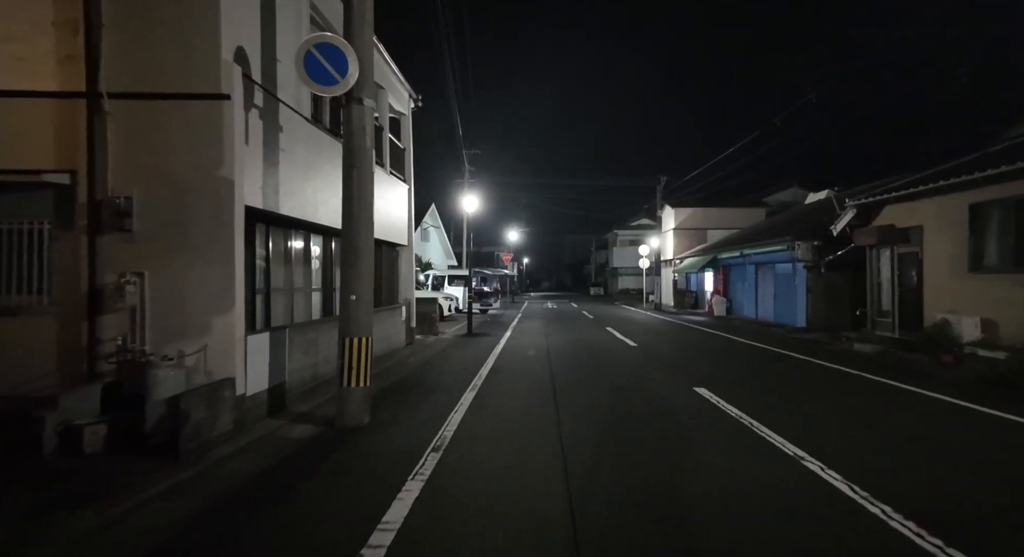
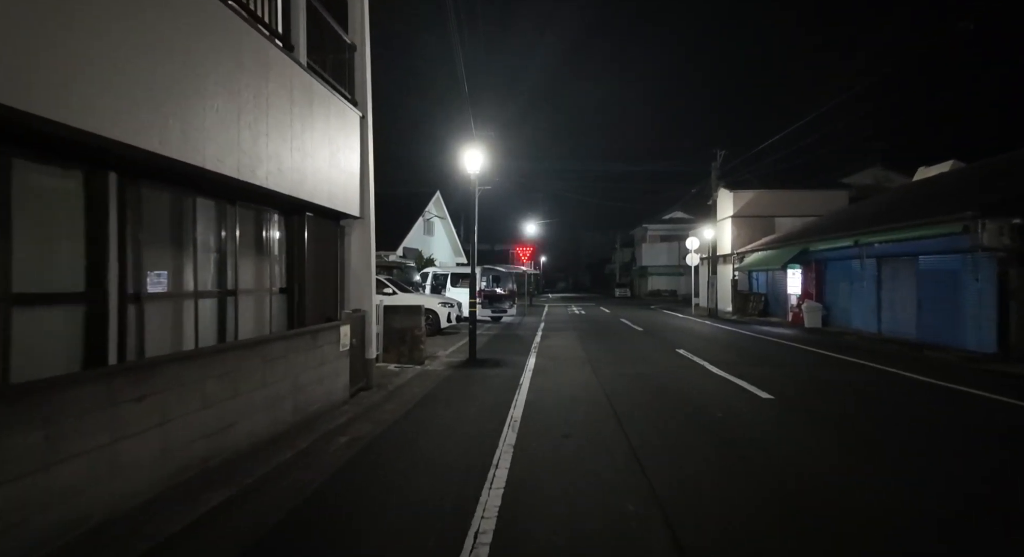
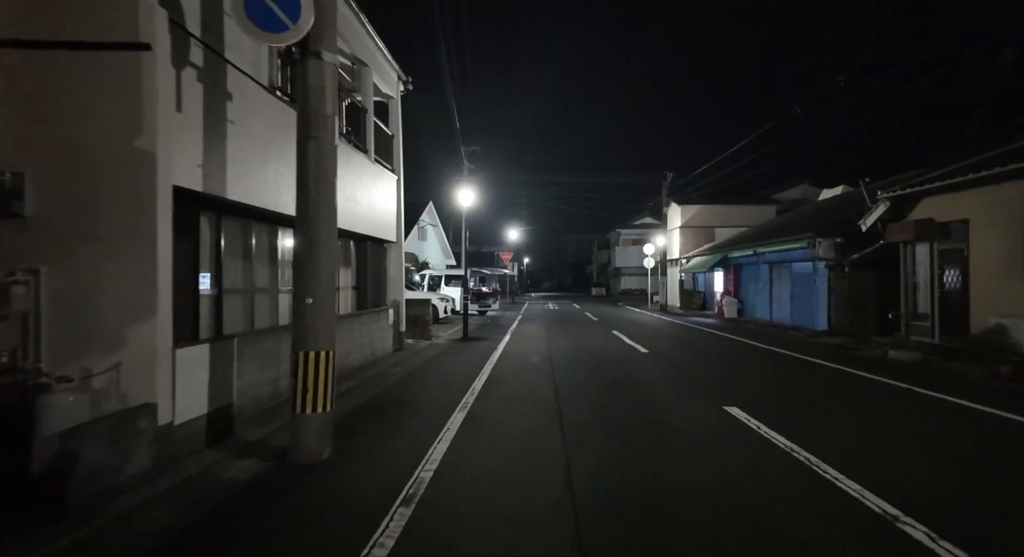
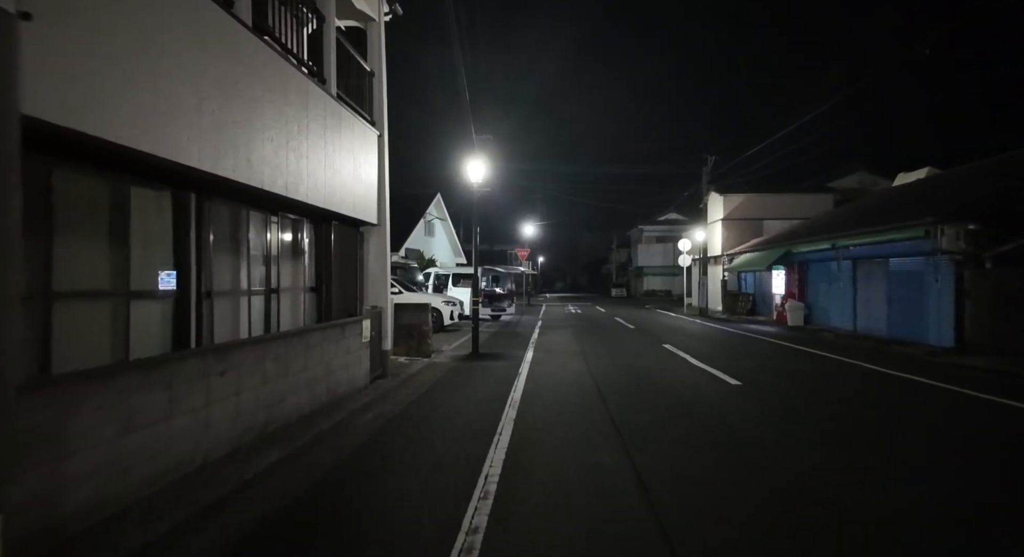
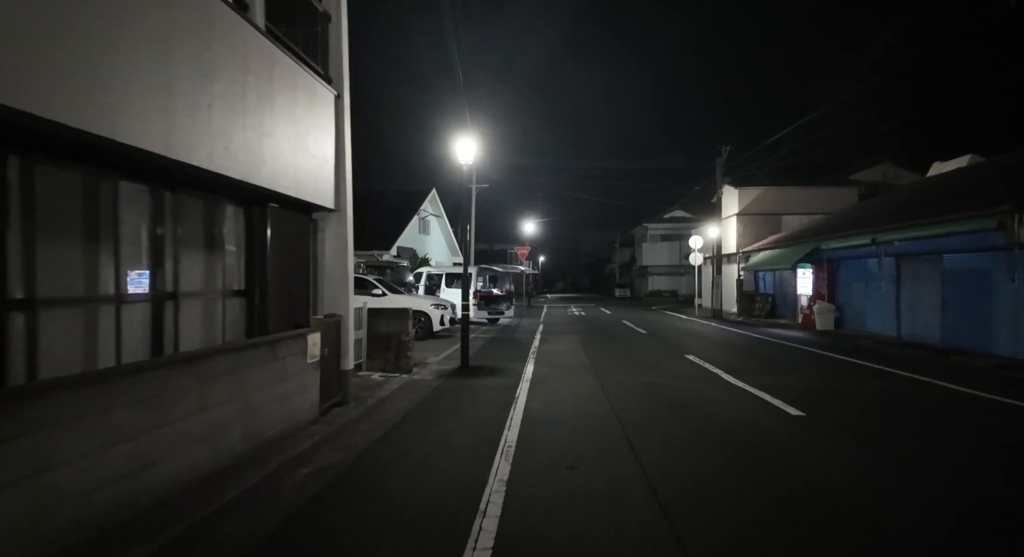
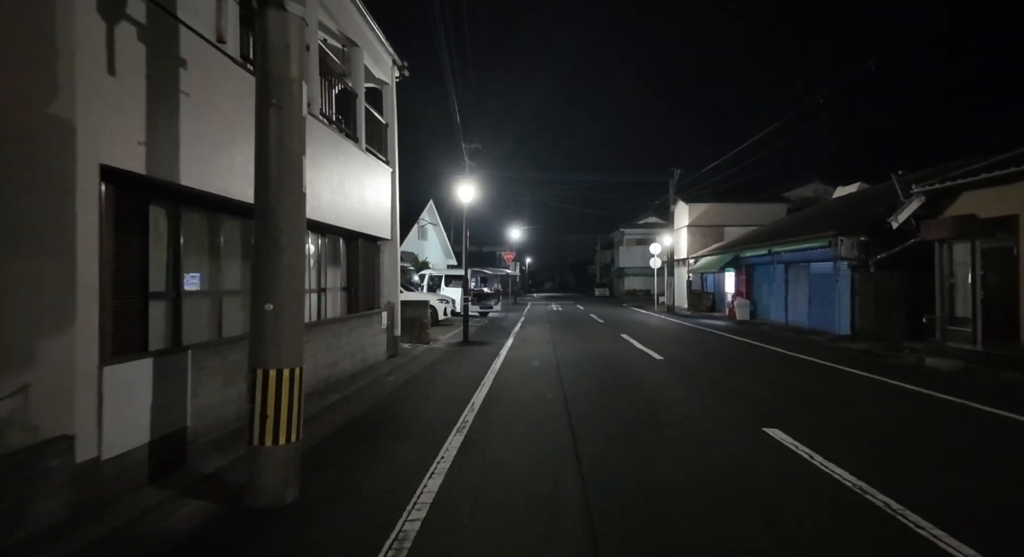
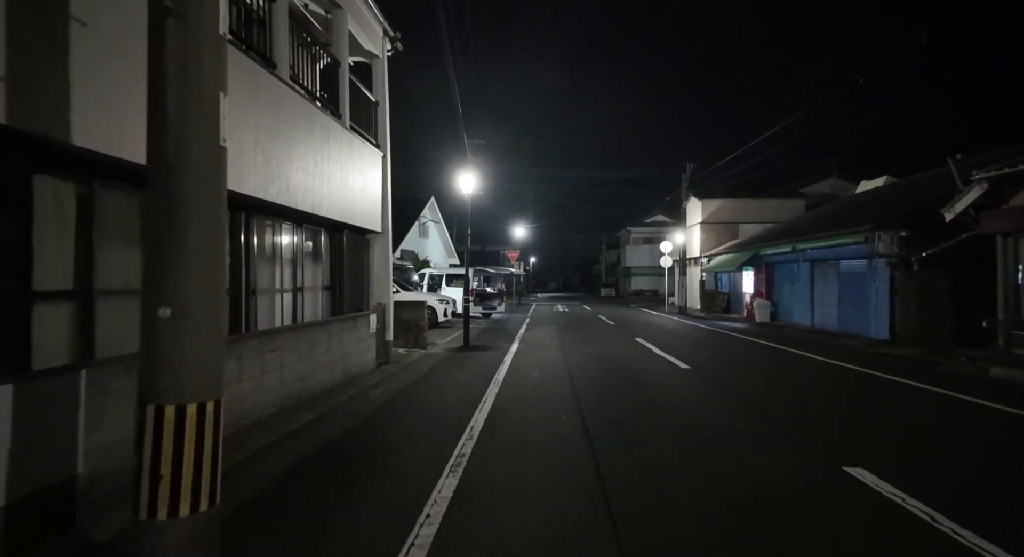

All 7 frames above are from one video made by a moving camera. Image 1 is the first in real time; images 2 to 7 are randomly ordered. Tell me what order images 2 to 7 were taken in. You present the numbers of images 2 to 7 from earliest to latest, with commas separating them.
3, 6, 7, 4, 2, 5
